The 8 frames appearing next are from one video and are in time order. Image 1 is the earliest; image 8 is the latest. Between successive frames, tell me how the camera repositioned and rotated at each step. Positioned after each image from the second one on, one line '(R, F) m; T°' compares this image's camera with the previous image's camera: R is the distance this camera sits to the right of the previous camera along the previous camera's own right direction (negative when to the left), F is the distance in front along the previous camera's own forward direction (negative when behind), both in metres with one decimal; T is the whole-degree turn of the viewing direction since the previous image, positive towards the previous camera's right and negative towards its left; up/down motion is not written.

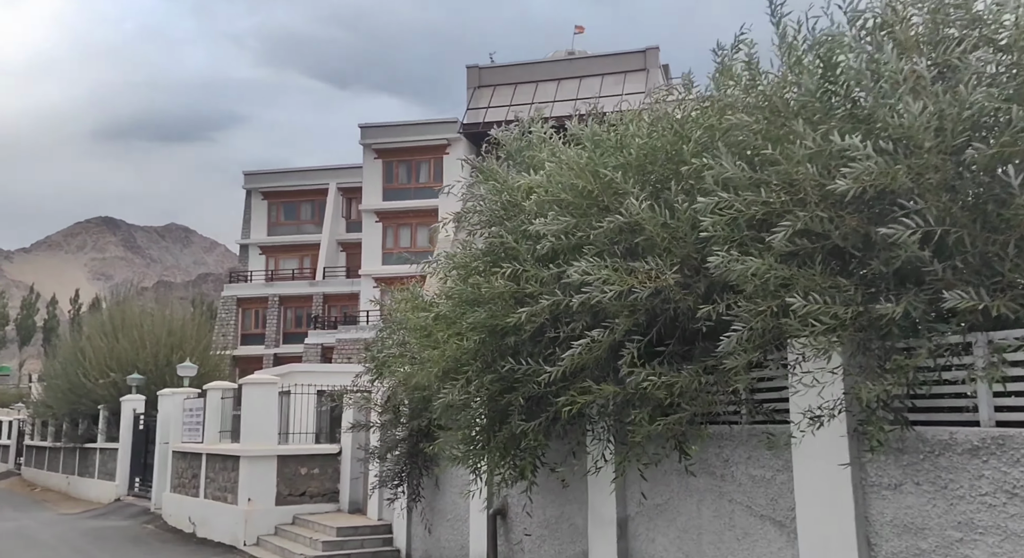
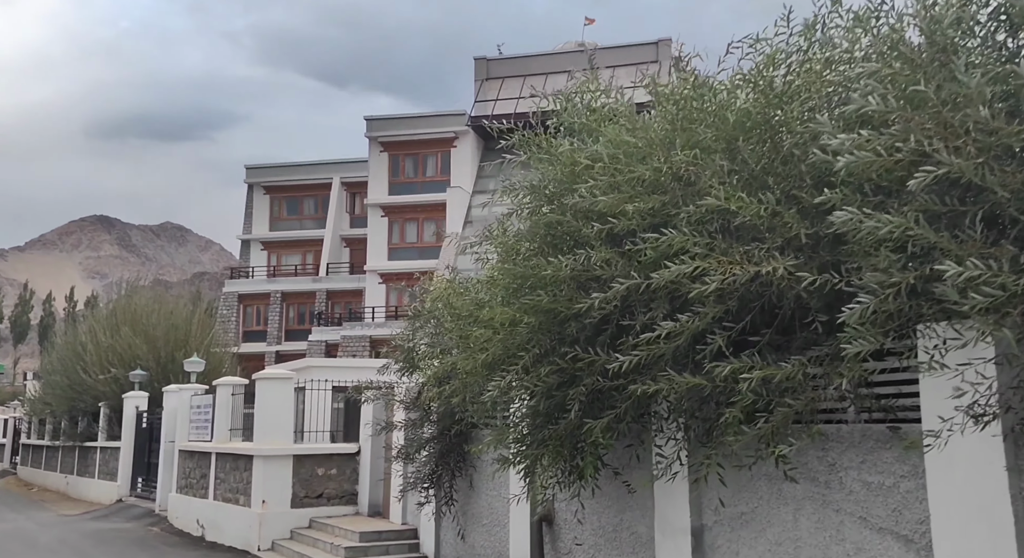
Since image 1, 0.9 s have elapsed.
(-0.5, +0.8) m; 0°
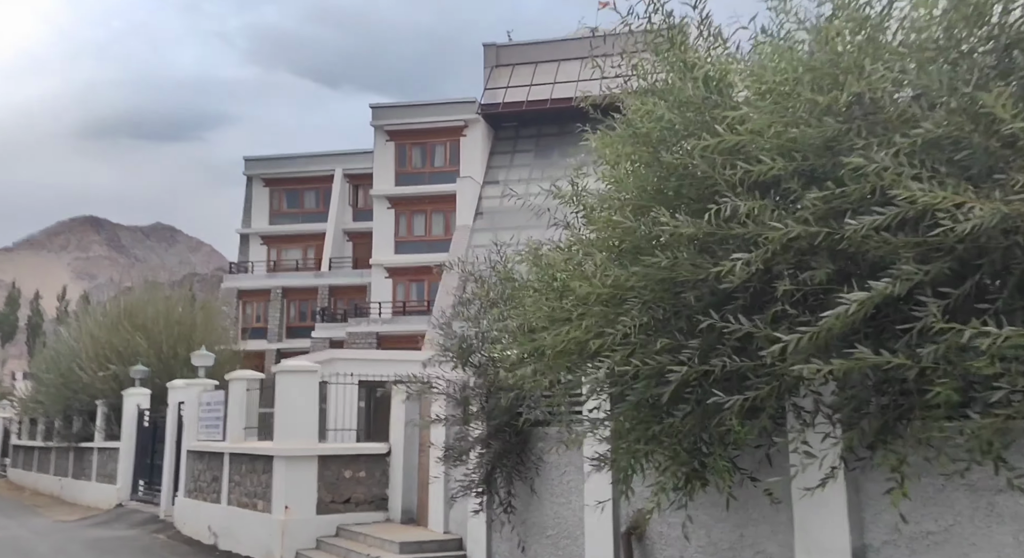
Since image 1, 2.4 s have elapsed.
(-0.8, +1.4) m; +1°
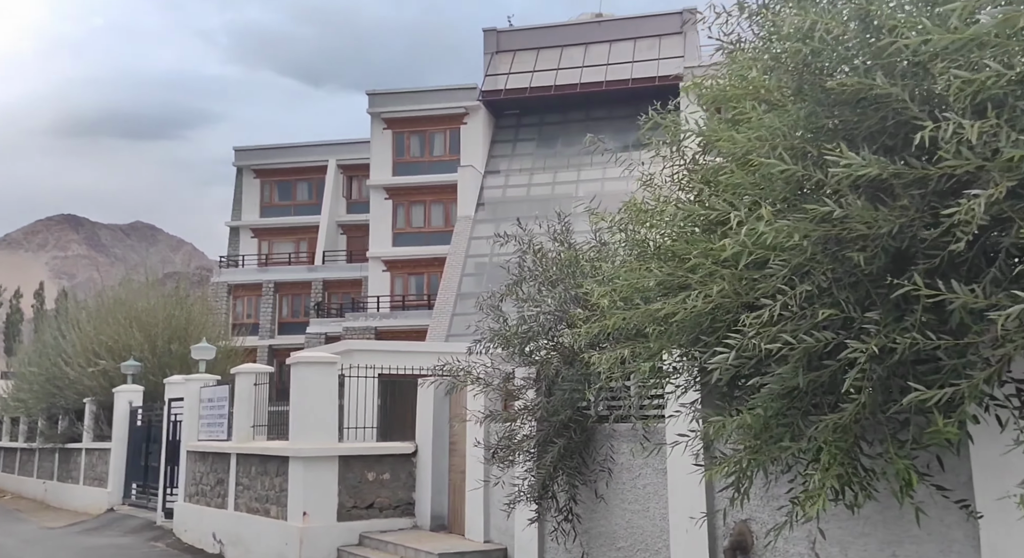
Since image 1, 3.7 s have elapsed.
(-0.7, +1.3) m; +1°
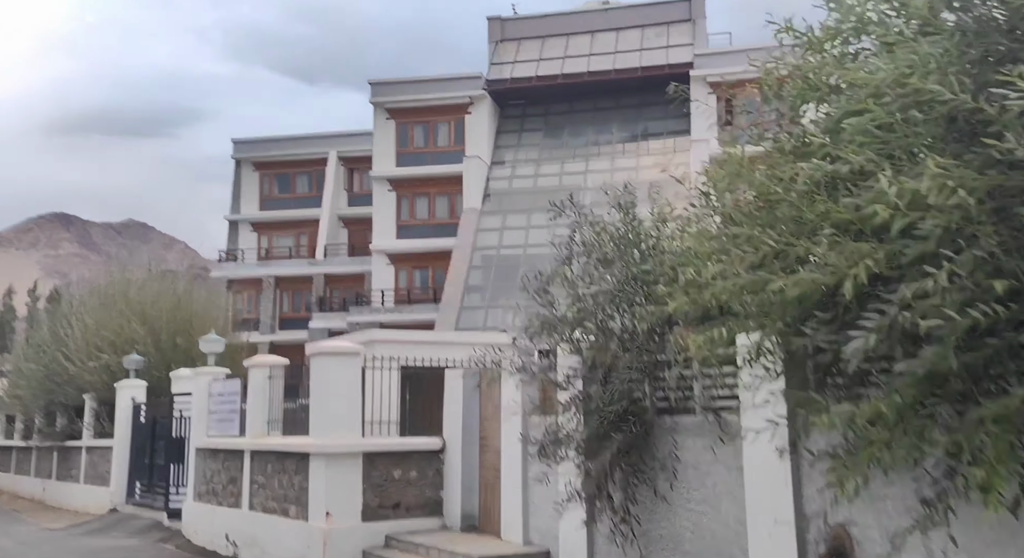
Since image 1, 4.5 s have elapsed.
(-0.5, +0.7) m; 0°
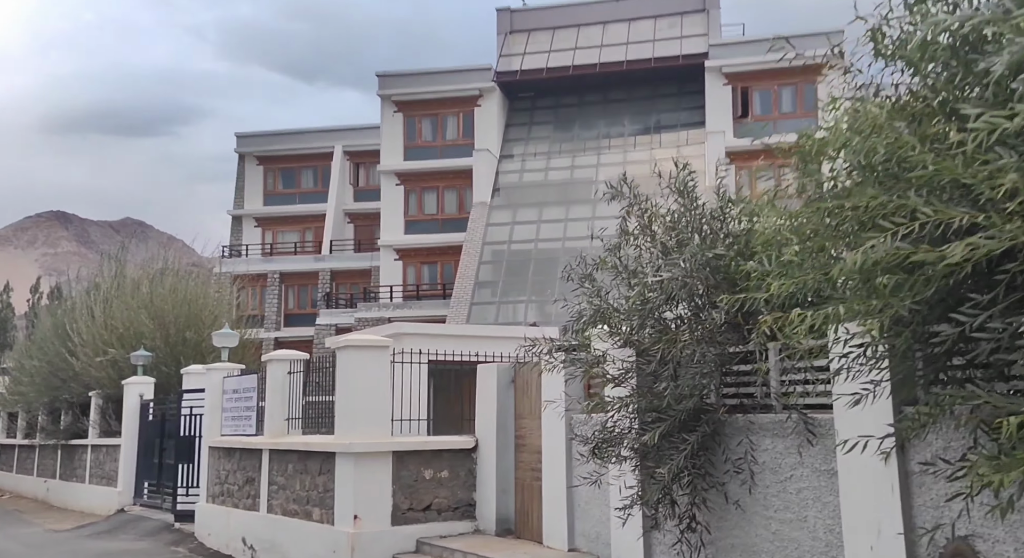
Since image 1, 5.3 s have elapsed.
(-0.4, +0.7) m; 0°
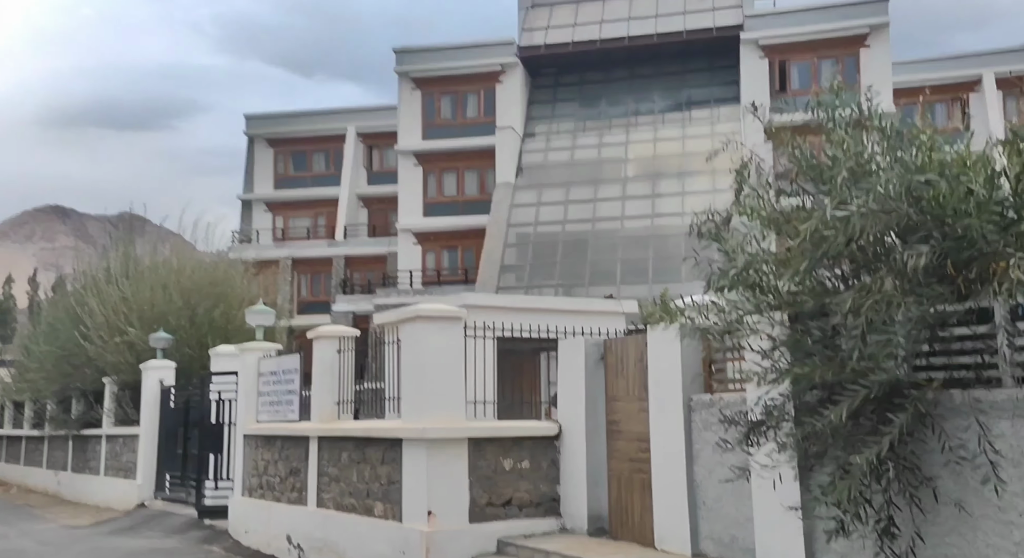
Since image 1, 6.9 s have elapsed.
(-0.9, +1.4) m; 0°
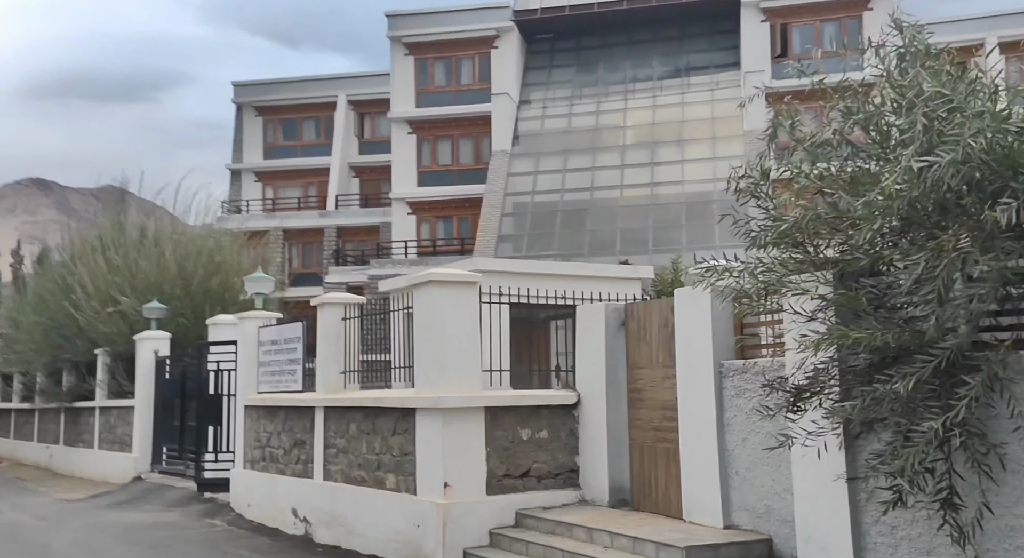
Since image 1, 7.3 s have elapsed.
(-0.3, +0.4) m; +1°
